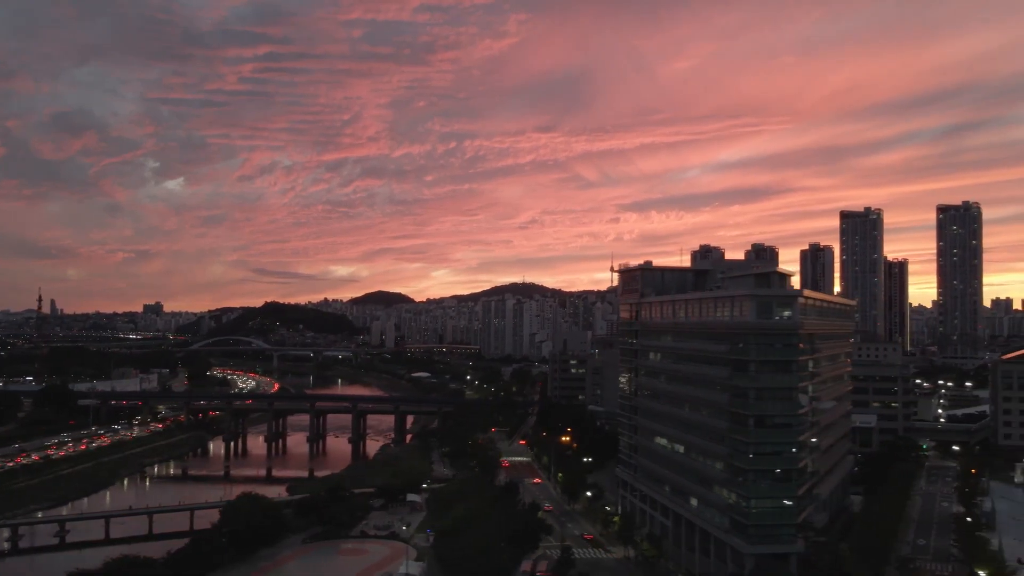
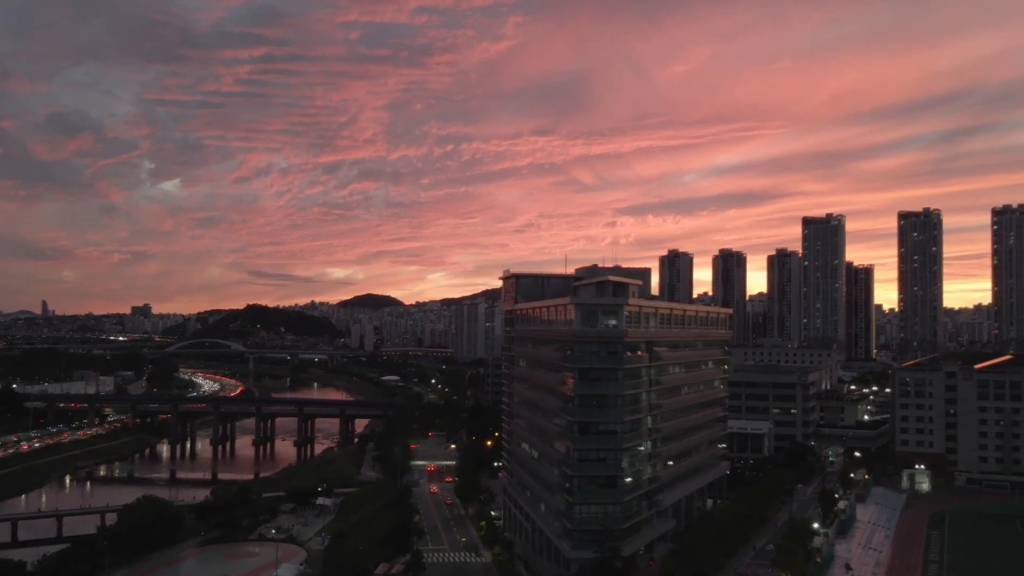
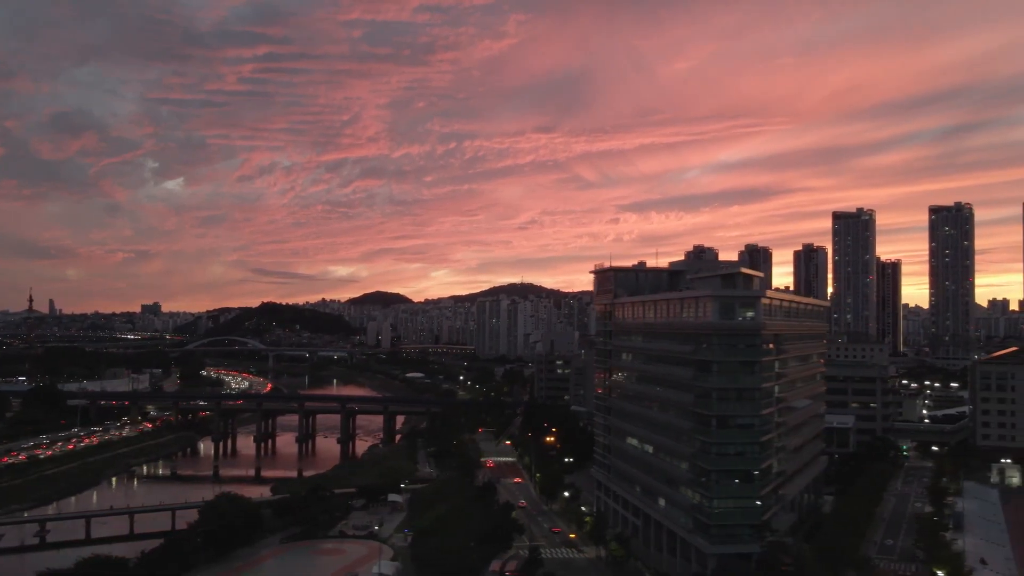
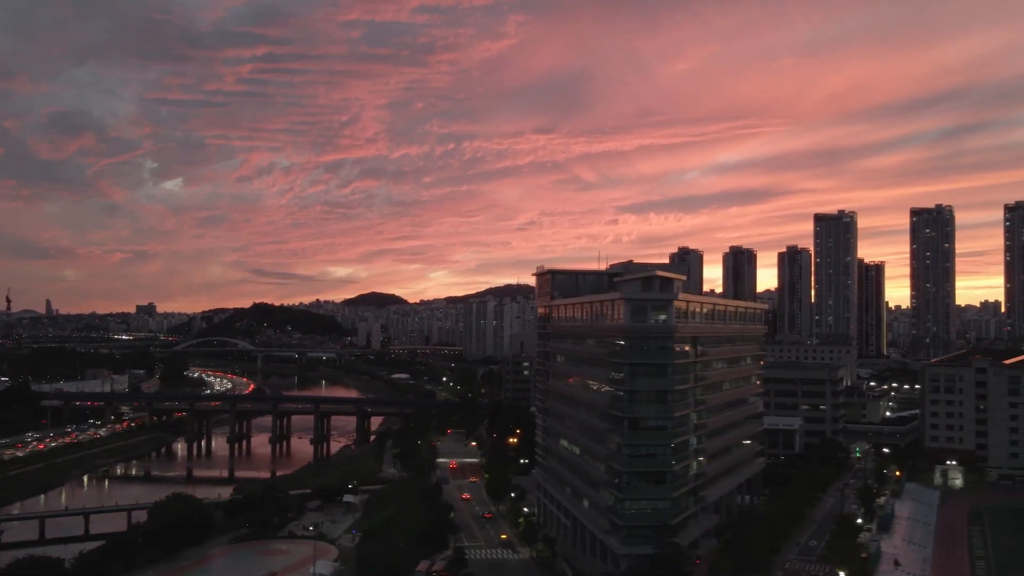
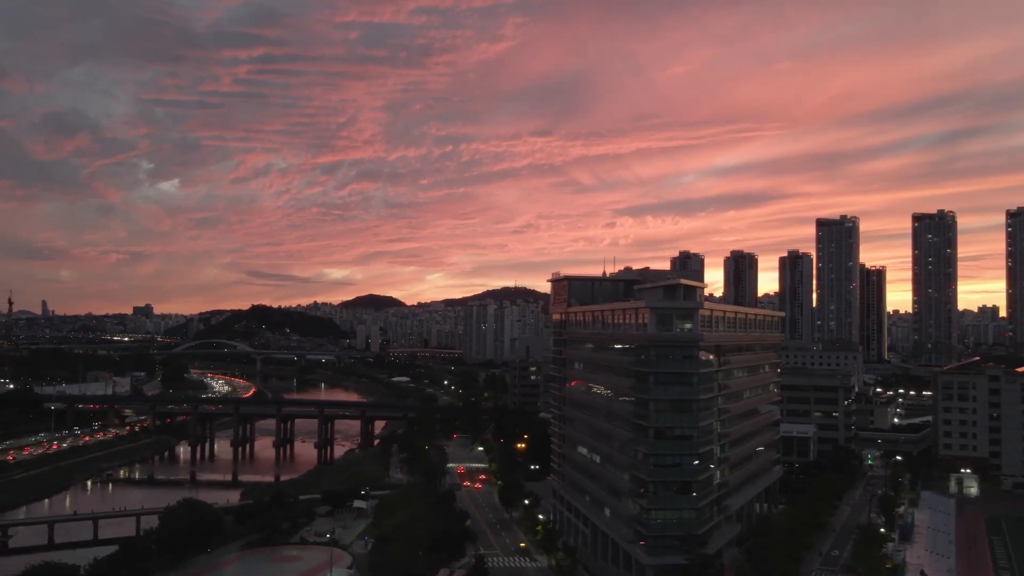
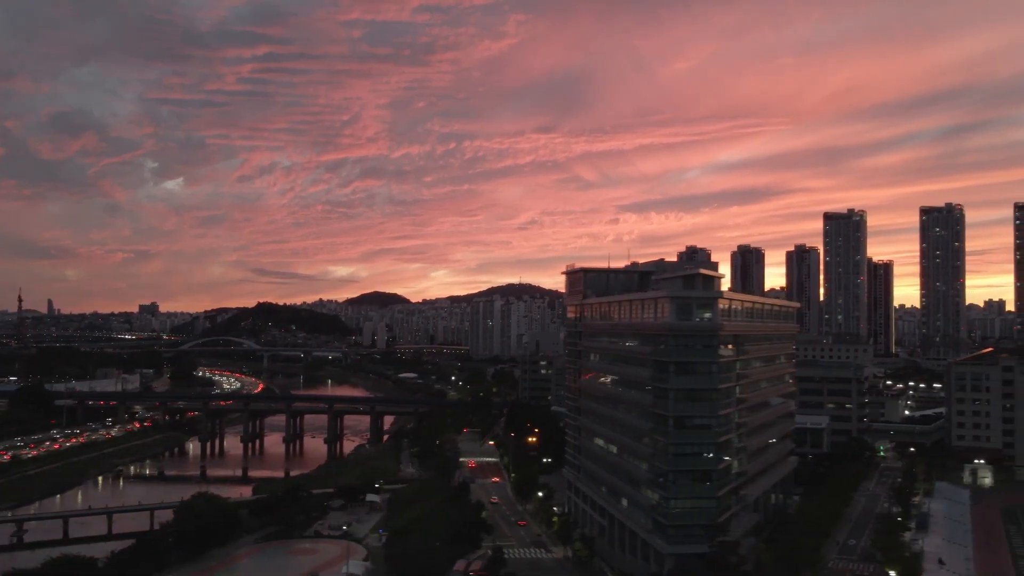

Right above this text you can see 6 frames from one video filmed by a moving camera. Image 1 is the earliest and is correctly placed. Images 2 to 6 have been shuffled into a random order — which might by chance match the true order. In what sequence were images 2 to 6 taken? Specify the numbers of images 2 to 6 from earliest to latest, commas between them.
3, 6, 4, 2, 5
